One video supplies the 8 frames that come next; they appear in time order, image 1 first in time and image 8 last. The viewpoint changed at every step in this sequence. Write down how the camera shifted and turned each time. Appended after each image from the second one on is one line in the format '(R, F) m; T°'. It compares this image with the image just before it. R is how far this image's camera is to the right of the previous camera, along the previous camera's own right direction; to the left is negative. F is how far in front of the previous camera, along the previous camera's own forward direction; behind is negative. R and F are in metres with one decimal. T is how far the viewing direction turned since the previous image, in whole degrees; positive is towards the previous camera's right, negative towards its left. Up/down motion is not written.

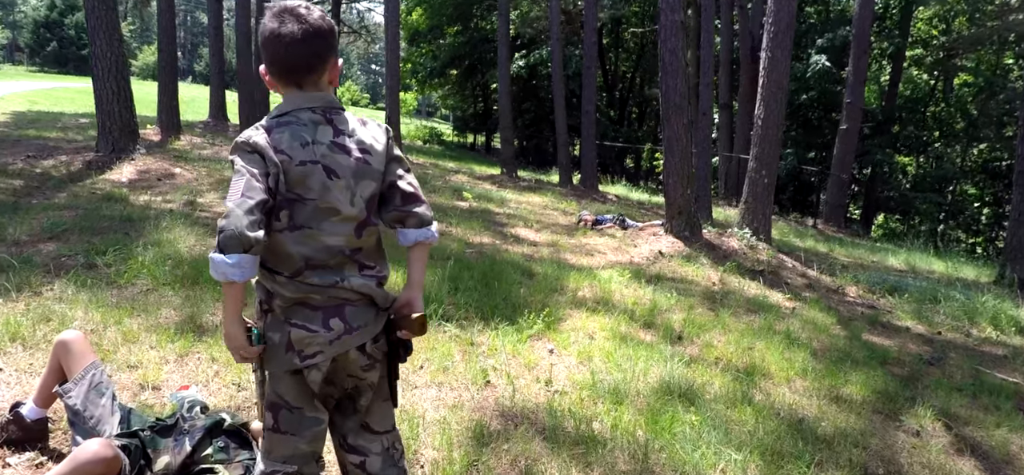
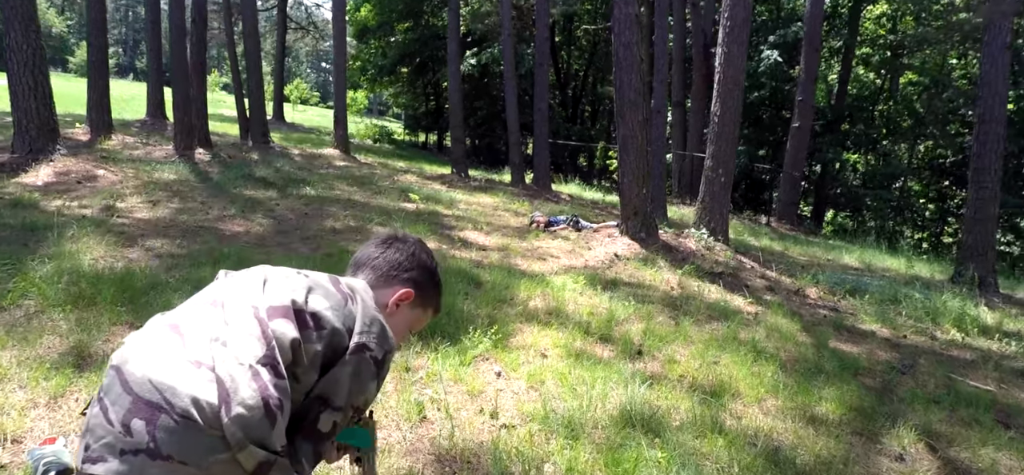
(+0.1, +0.5) m; +3°
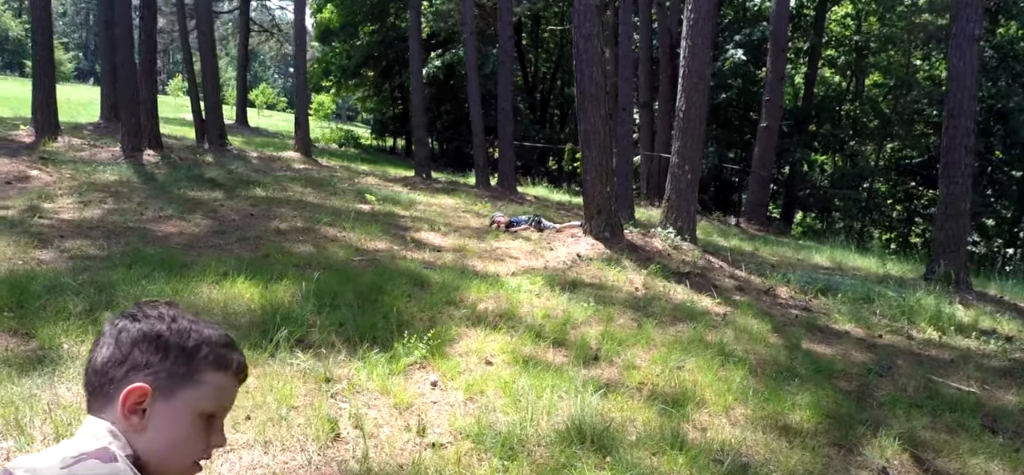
(+0.2, +0.4) m; +2°
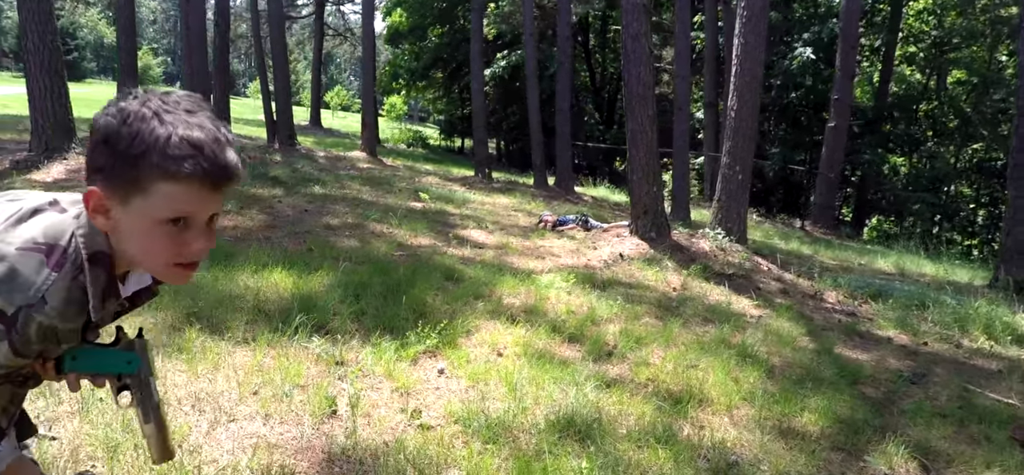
(+0.3, -0.1) m; -5°
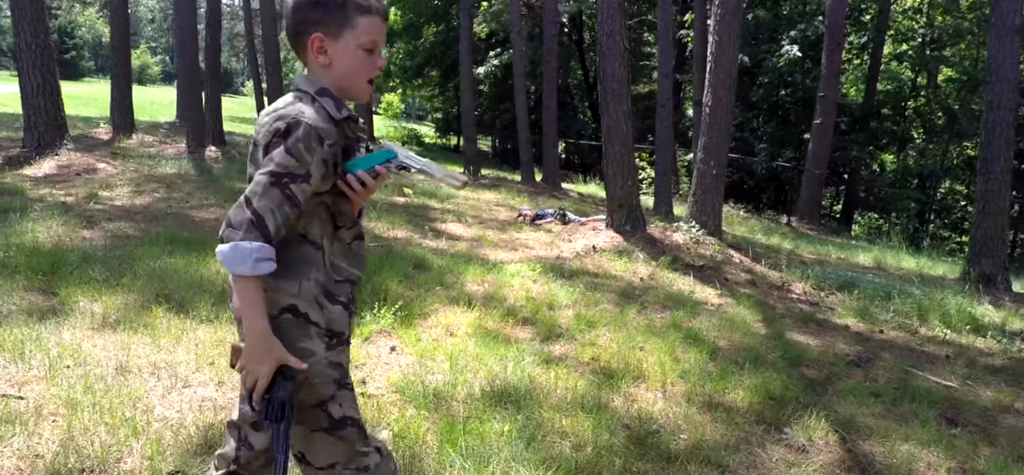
(+0.3, -0.2) m; 0°
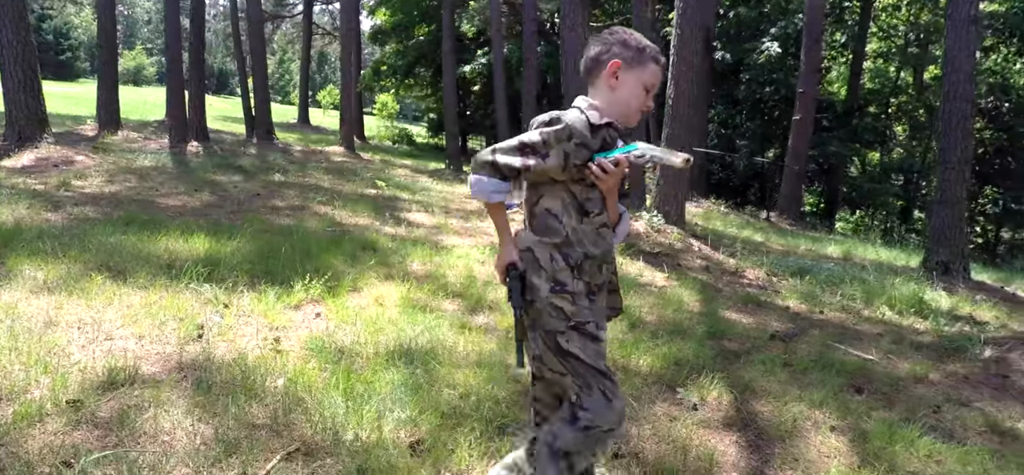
(+0.4, -0.2) m; 0°
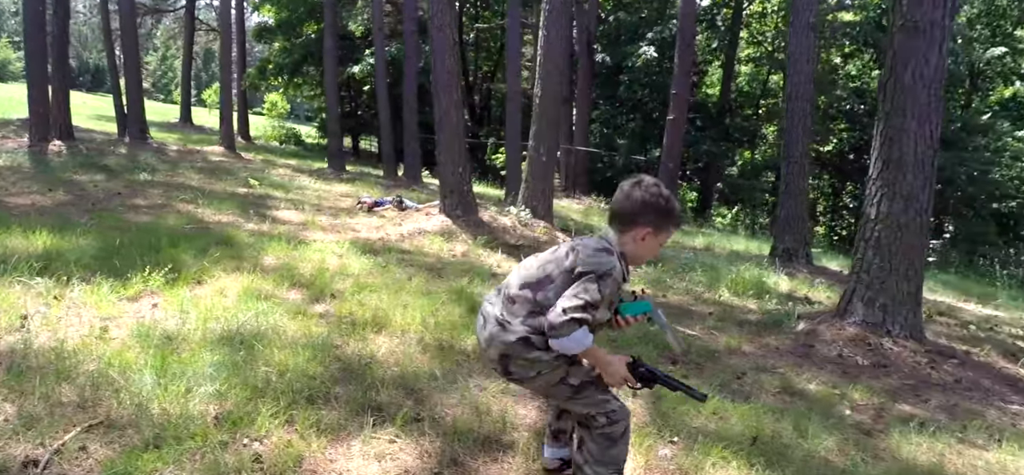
(+0.4, -0.3) m; +7°
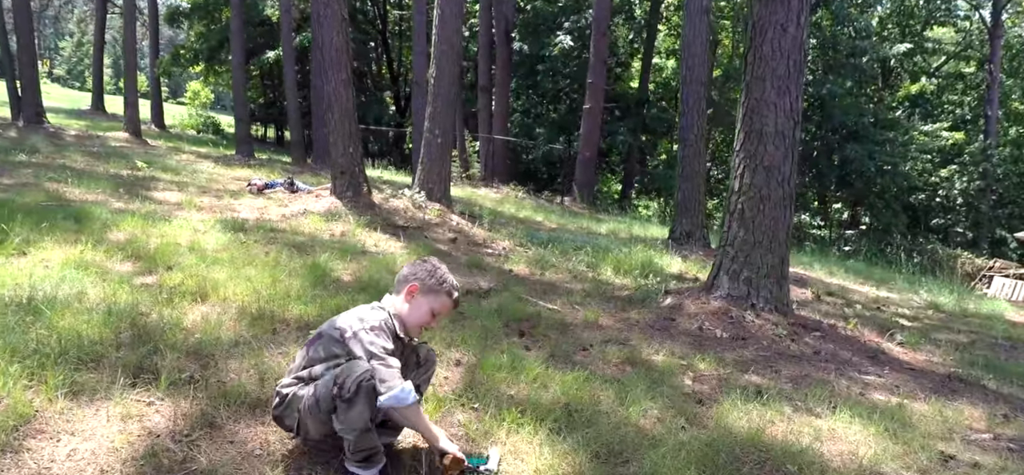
(+0.6, +0.1) m; +4°
